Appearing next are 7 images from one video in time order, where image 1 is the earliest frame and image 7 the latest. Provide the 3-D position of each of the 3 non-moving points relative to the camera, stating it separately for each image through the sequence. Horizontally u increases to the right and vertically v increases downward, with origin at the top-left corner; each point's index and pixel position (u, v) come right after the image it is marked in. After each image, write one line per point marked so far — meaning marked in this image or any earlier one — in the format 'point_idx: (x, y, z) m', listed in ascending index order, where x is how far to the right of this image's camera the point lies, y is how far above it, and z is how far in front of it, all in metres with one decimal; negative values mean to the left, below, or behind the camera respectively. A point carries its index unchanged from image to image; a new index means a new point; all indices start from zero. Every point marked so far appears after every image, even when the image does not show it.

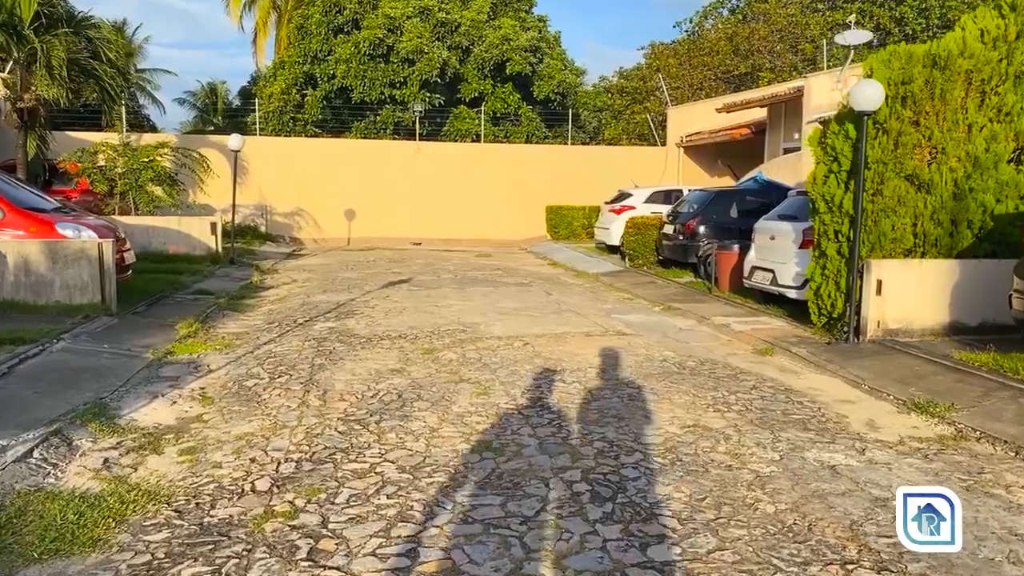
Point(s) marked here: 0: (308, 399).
0: (-1.6, -0.9, +6.5) m
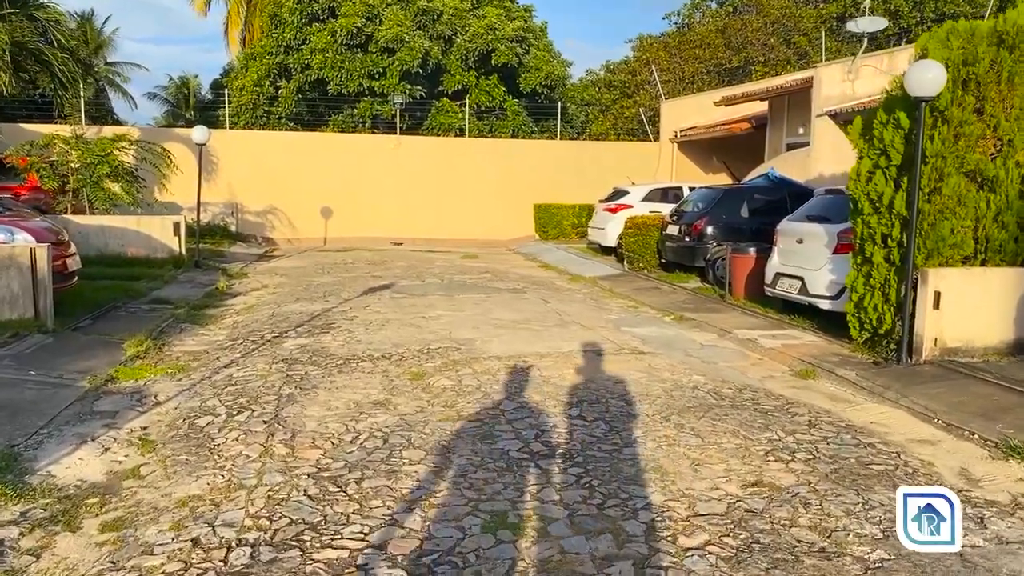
0: (-1.5, -1.0, +5.3) m
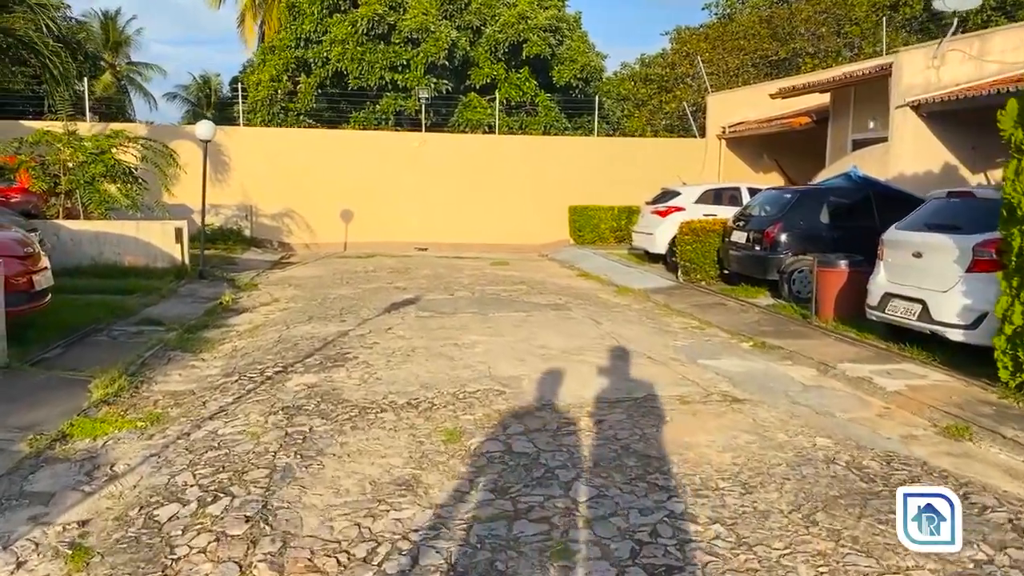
0: (-1.2, -1.2, +3.6) m
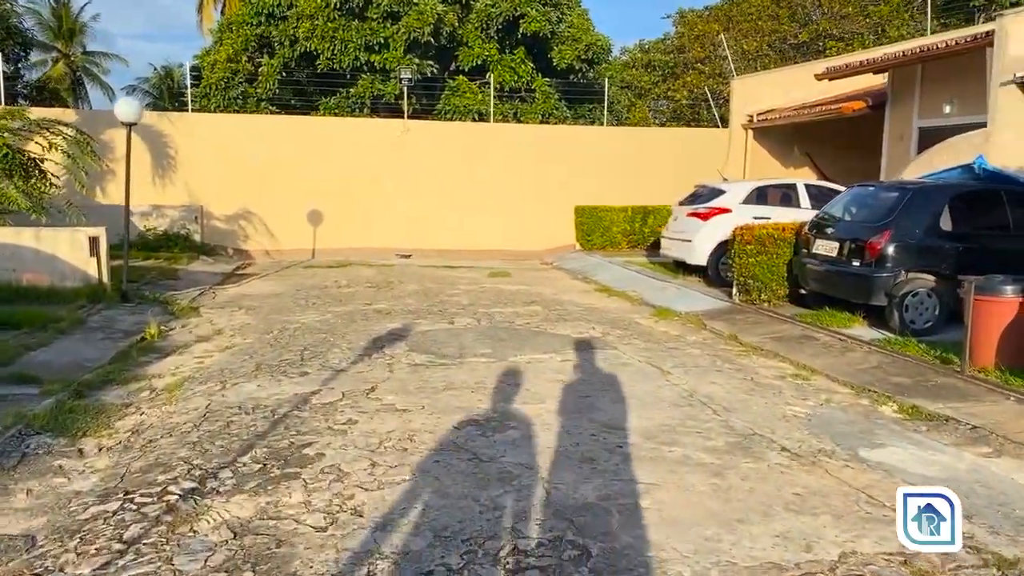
0: (-0.7, -1.6, +0.8) m
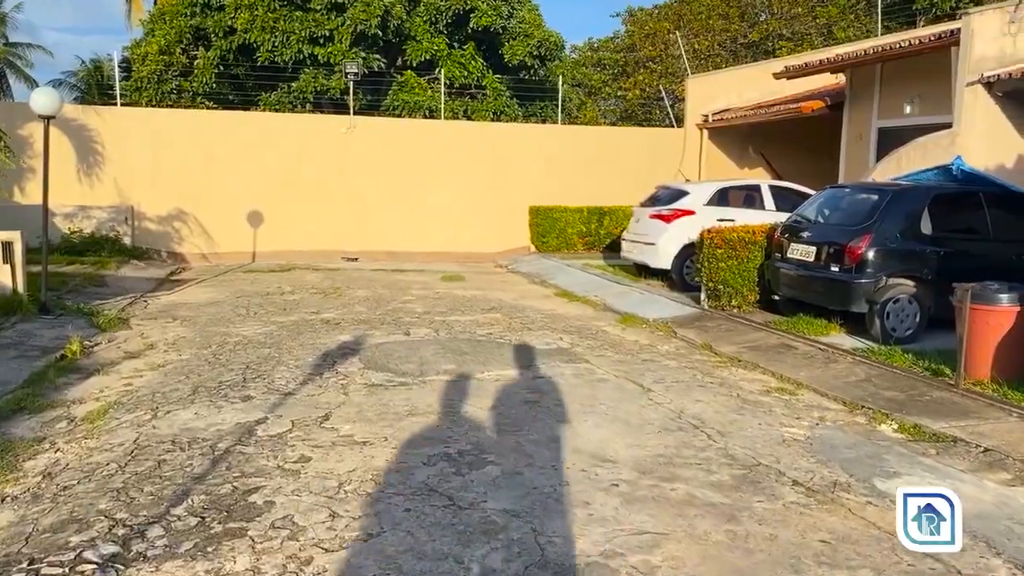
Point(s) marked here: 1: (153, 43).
0: (-0.5, -1.7, +0.1) m
1: (-8.5, +5.8, +19.2) m
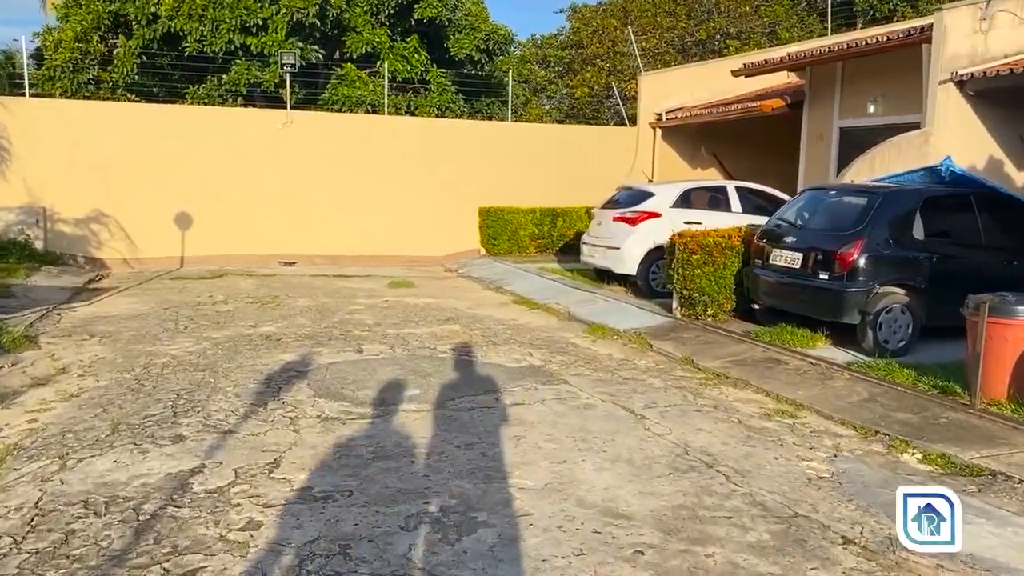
0: (-0.1, -1.8, -0.7) m
1: (-9.6, +5.6, +17.7) m
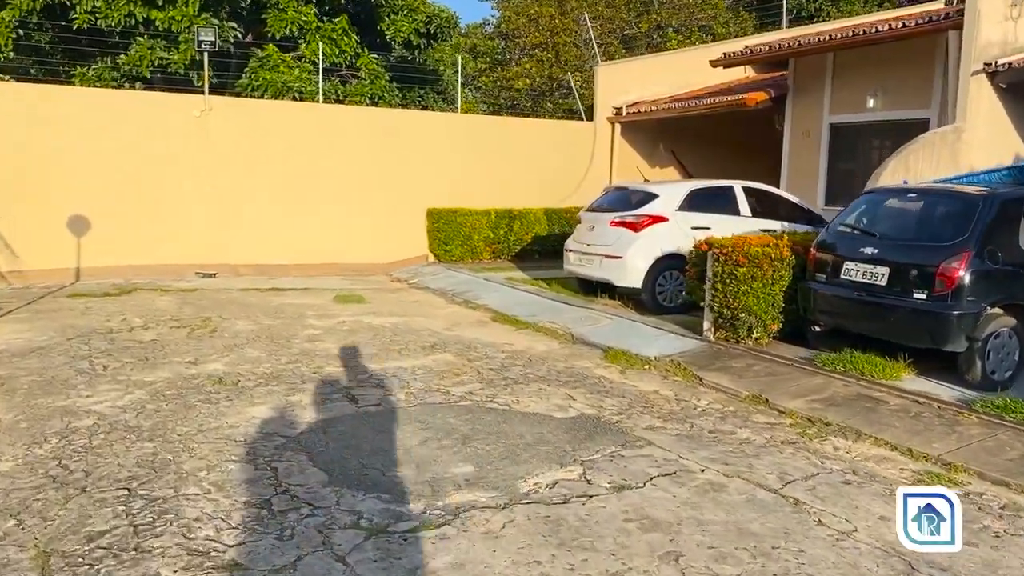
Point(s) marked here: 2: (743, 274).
0: (+1.3, -2.0, -2.3) m
1: (-10.6, +5.3, +14.6) m
2: (+2.2, +0.2, +7.9) m
